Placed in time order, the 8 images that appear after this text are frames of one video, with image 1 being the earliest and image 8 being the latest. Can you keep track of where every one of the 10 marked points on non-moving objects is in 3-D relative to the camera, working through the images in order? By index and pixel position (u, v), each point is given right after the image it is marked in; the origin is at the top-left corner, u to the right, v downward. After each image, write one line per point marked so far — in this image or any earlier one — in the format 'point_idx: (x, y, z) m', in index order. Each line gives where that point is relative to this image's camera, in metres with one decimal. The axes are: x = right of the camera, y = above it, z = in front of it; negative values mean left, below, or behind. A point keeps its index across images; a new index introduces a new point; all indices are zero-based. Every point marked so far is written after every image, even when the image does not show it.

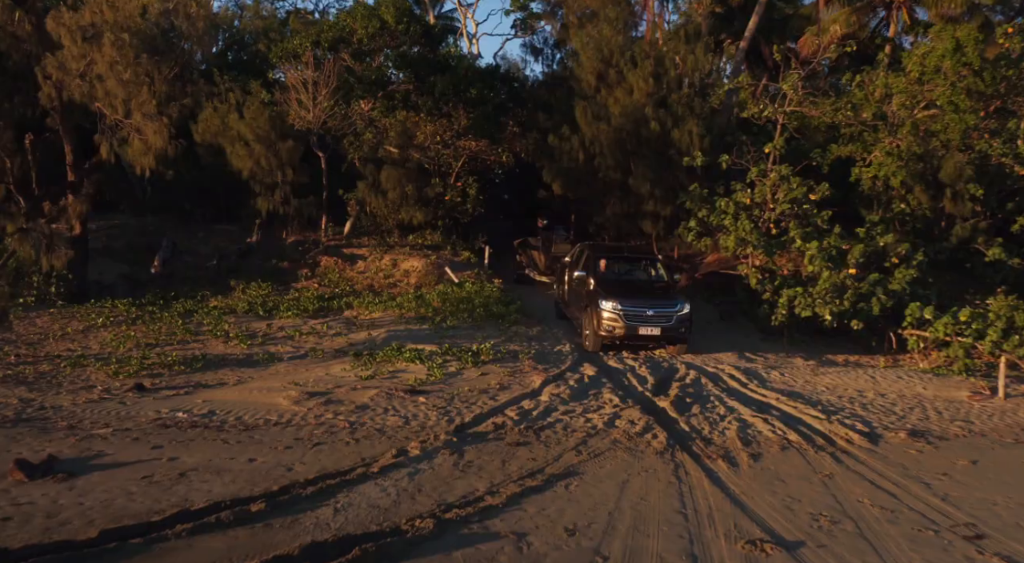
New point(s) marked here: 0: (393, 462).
0: (-1.0, -1.5, +6.0) m
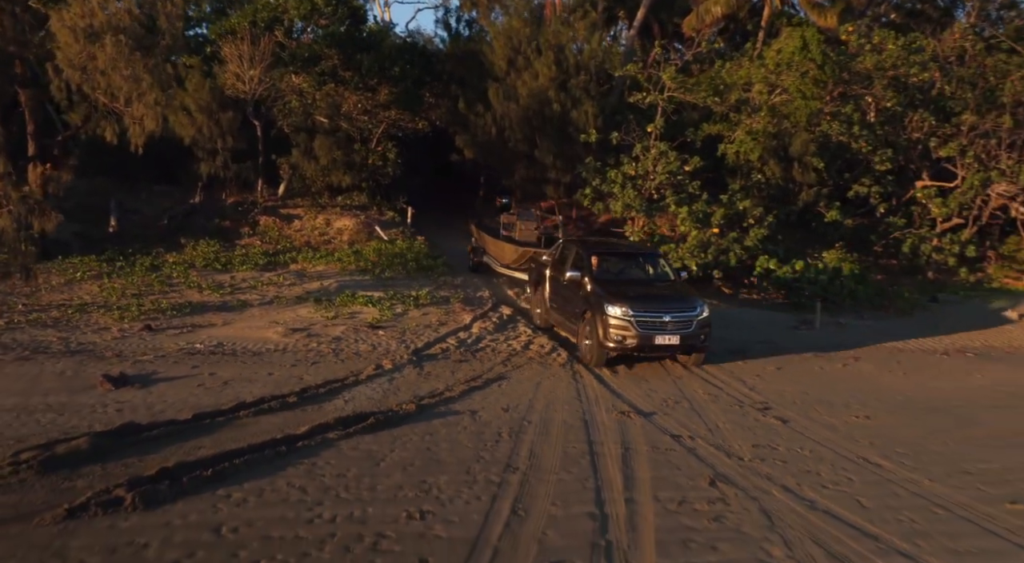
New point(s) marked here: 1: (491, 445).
0: (-1.6, -1.1, +8.3) m
1: (-0.2, -1.5, +6.6) m
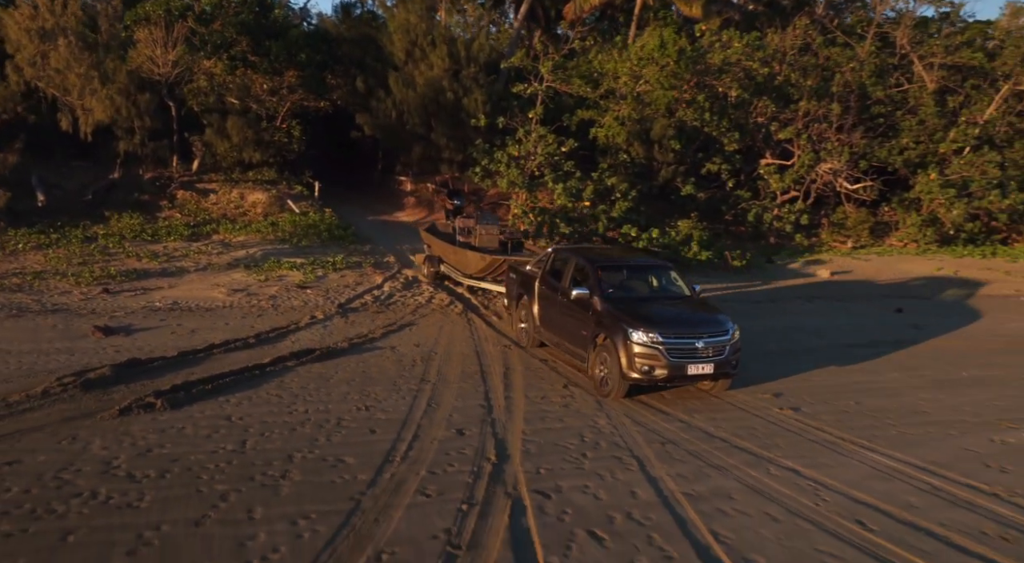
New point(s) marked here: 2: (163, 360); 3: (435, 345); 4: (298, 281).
0: (-3.0, -0.6, +10.5) m
1: (-1.3, -1.1, +9.1) m
2: (-4.1, -0.9, +8.1) m
3: (-1.1, -0.9, +10.1) m
4: (-3.9, 0.0, +12.6) m
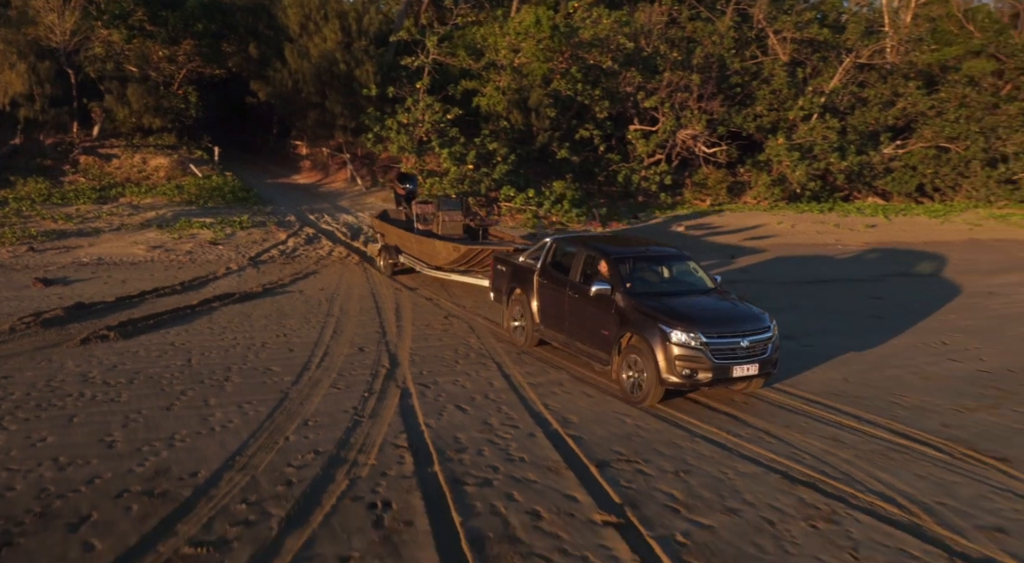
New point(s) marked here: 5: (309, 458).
0: (-5.0, +0.2, +12.1) m
1: (-3.1, -0.4, +11.0) m
2: (-5.6, -0.3, +9.7) m
3: (-3.0, -0.1, +12.0) m
4: (-6.1, +0.9, +14.1) m
5: (-1.8, -1.6, +6.3) m
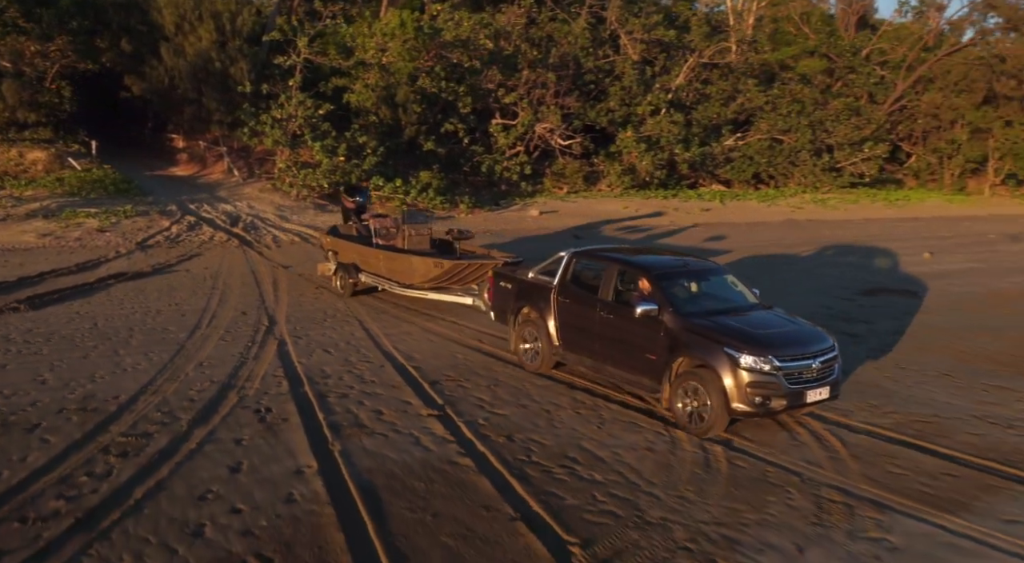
0: (-7.7, +0.5, +13.5) m
1: (-5.6, 0.0, +12.7) m
2: (-8.0, 0.0, +11.0) m
3: (-5.8, +0.3, +13.8) m
4: (-9.2, +1.2, +15.3) m
5: (-3.7, -1.2, +8.3) m
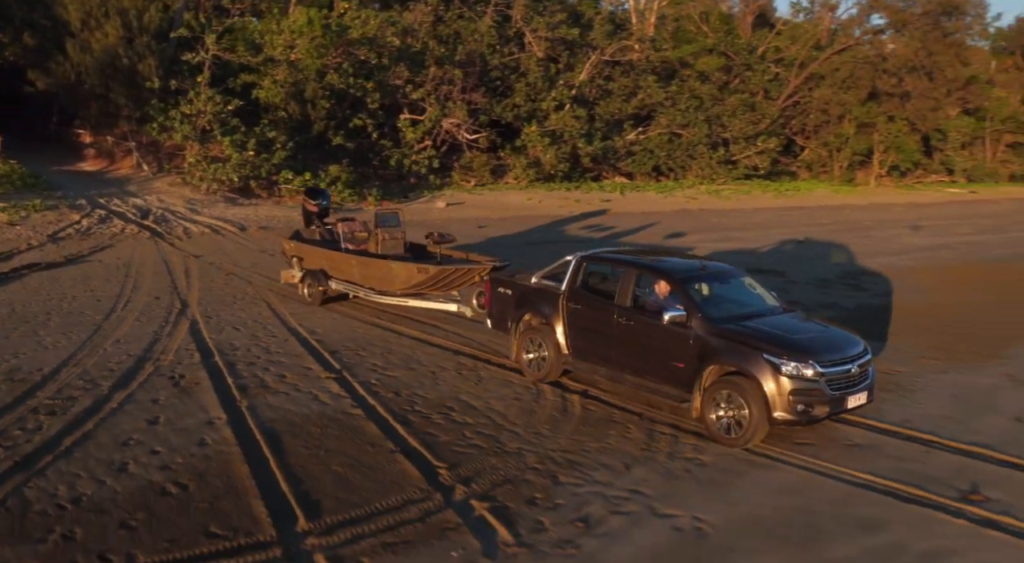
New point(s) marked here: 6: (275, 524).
0: (-9.8, +0.7, +14.0) m
1: (-7.7, +0.2, +13.5) m
2: (-9.8, +0.1, +11.5) m
3: (-7.9, +0.5, +14.5) m
4: (-11.5, +1.4, +15.6) m
5: (-5.2, -1.0, +9.3) m
6: (-2.1, -2.2, +6.2) m
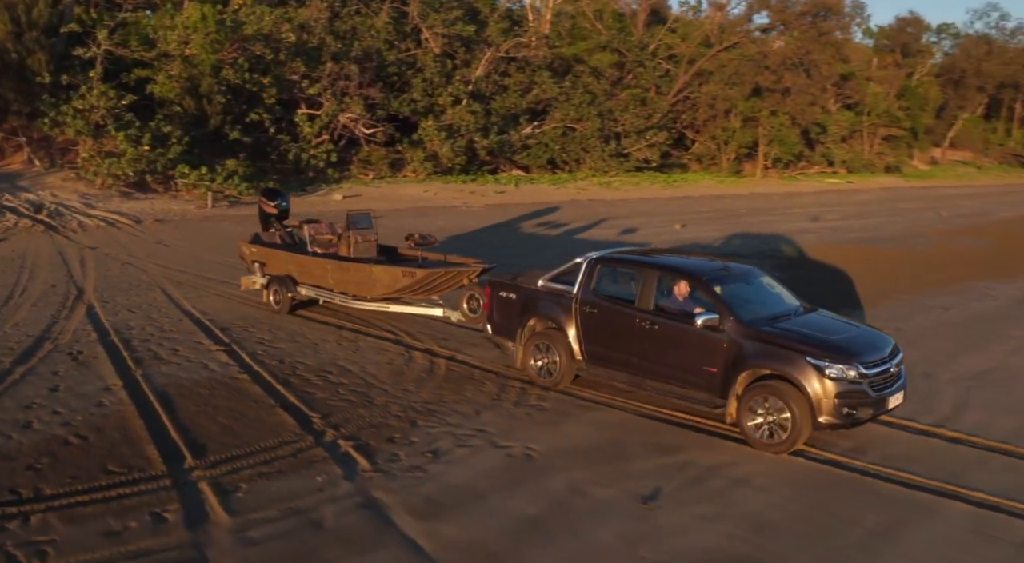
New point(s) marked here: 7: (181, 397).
0: (-12.3, +0.8, +14.3) m
1: (-10.1, +0.4, +14.0) m
2: (-12.0, +0.2, +11.9) m
3: (-10.5, +0.7, +15.0) m
4: (-14.1, +1.5, +15.7) m
5: (-7.2, -0.8, +10.2) m
6: (-3.7, -2.0, +7.5) m
7: (-4.3, -1.5, +9.0) m
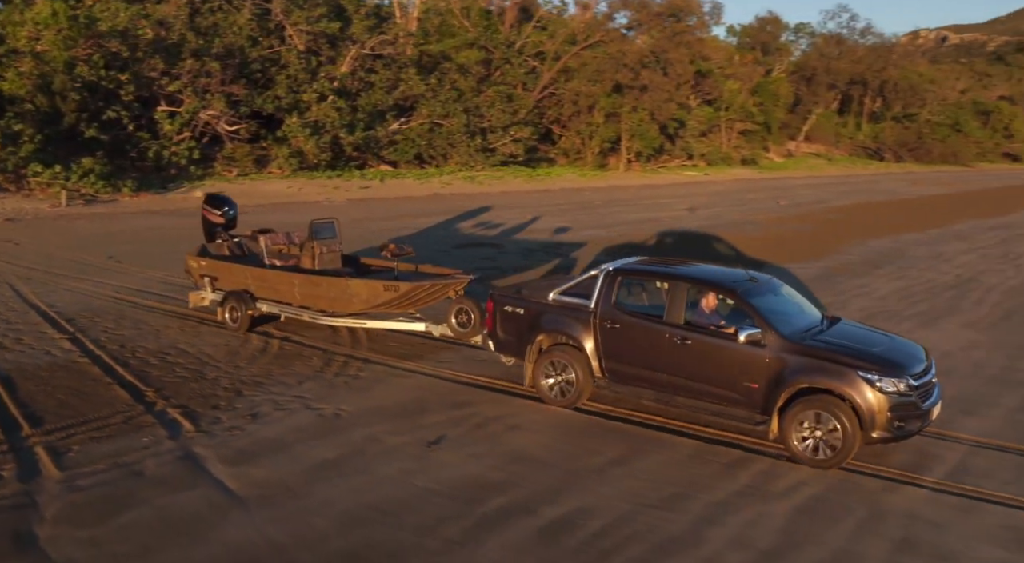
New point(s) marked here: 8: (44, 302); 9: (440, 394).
0: (-15.9, +0.7, +14.3) m
1: (-13.7, +0.4, +14.4) m
2: (-15.3, +0.1, +11.9) m
3: (-14.2, +0.6, +15.3) m
4: (-17.9, +1.4, +15.5) m
5: (-10.2, -0.8, +11.0) m
6: (-6.4, -1.9, +8.8) m
7: (-7.2, -1.4, +10.2) m
8: (-9.1, -0.4, +13.6) m
9: (-1.3, -1.9, +11.7) m
